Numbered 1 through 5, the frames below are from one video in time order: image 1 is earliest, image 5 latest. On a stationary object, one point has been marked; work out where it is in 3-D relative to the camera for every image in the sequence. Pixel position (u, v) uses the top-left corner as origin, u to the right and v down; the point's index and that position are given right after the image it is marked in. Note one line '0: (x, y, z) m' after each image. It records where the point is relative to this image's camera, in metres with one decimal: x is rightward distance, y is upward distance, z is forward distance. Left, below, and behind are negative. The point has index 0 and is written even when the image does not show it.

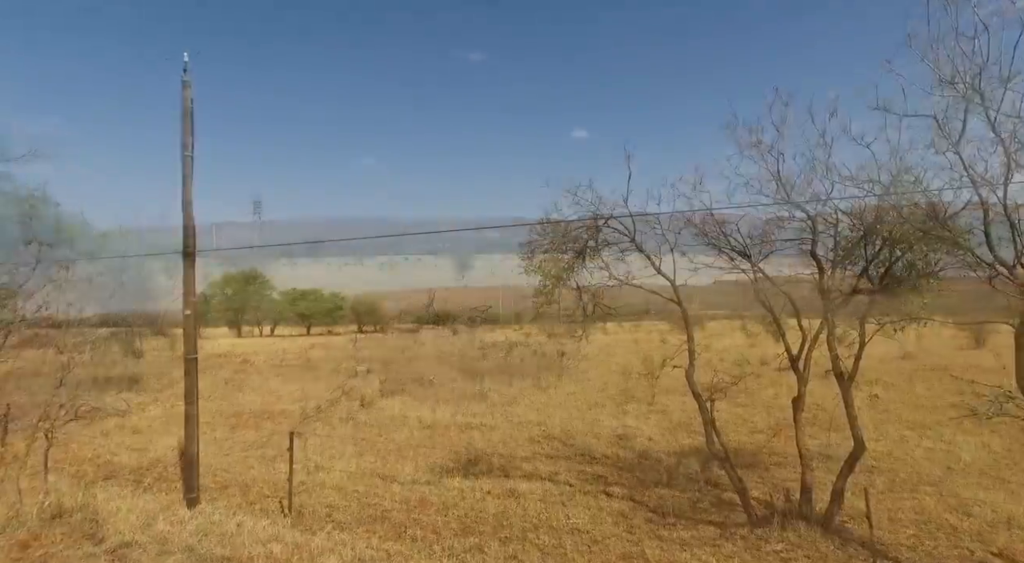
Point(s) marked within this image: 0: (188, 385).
0: (-4.3, -1.4, +7.6) m
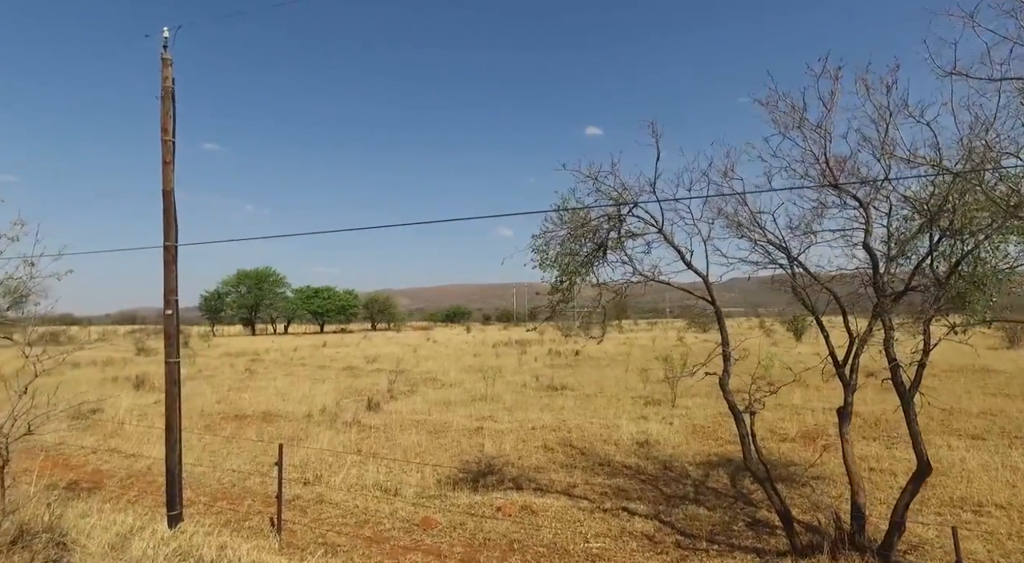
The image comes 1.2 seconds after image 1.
0: (-4.1, -1.3, +6.9) m
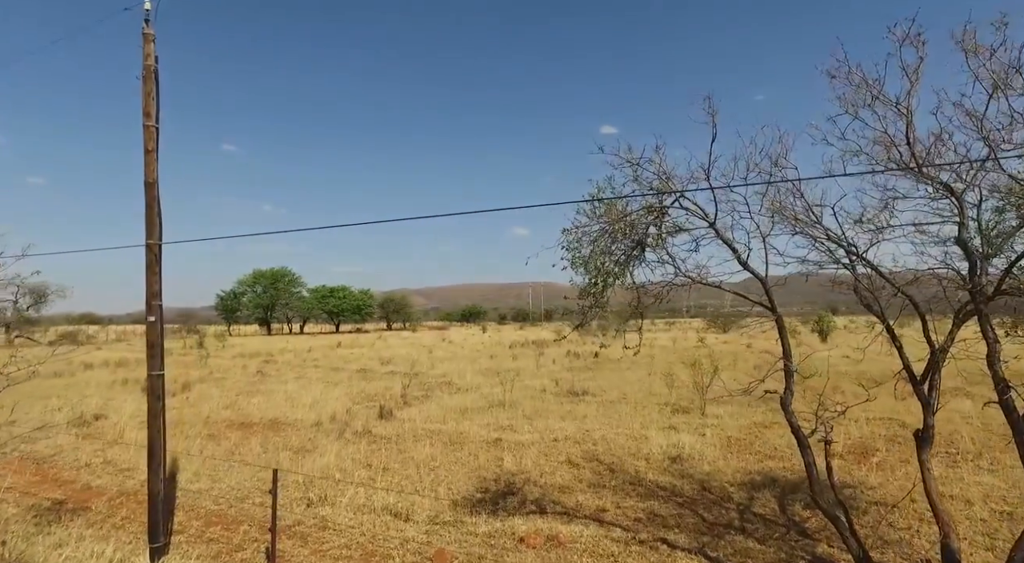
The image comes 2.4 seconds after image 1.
0: (-3.8, -1.4, +6.2) m
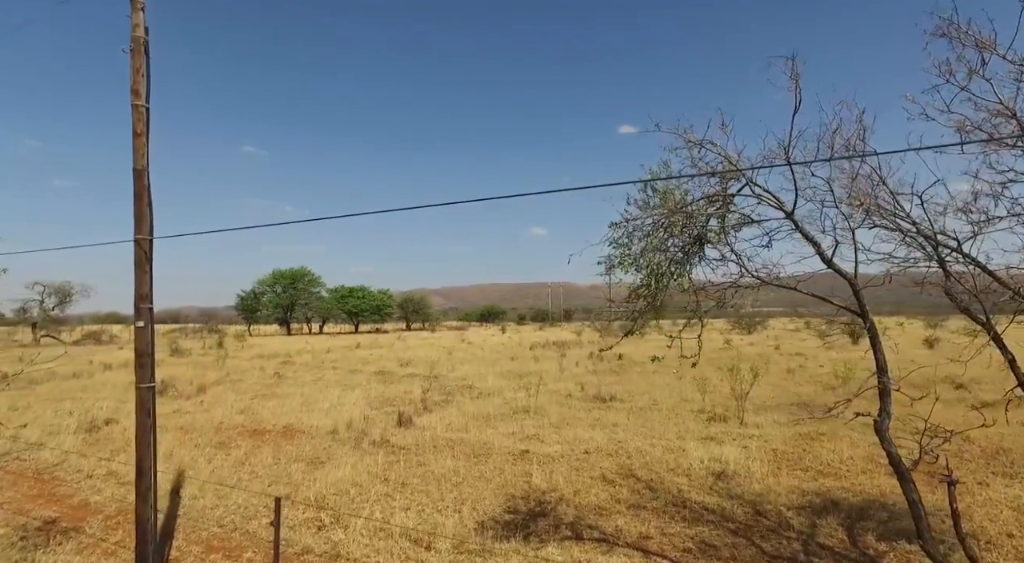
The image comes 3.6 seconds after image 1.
0: (-3.5, -1.4, +5.4) m
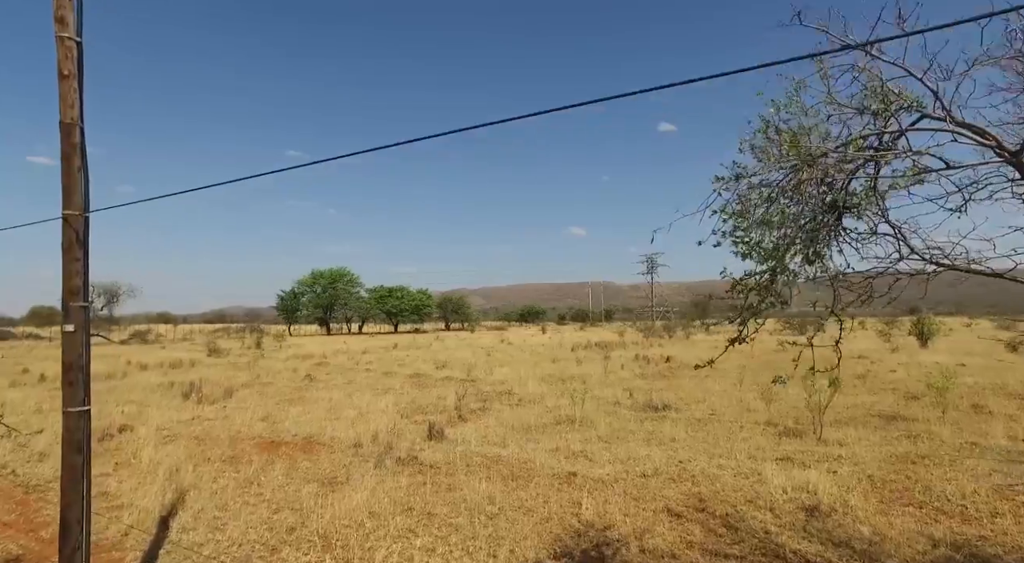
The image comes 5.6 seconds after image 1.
0: (-3.1, -1.3, +4.1) m
